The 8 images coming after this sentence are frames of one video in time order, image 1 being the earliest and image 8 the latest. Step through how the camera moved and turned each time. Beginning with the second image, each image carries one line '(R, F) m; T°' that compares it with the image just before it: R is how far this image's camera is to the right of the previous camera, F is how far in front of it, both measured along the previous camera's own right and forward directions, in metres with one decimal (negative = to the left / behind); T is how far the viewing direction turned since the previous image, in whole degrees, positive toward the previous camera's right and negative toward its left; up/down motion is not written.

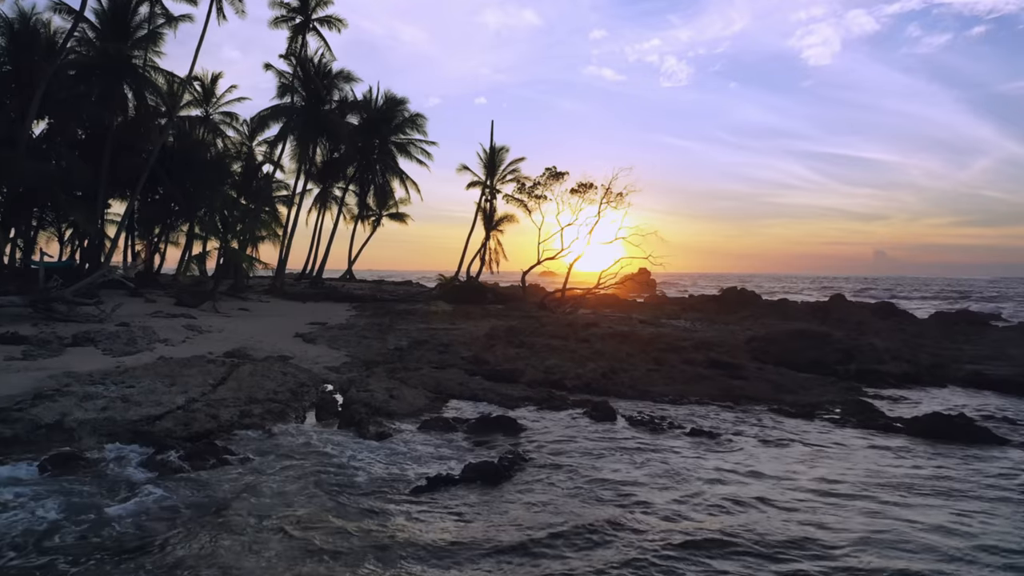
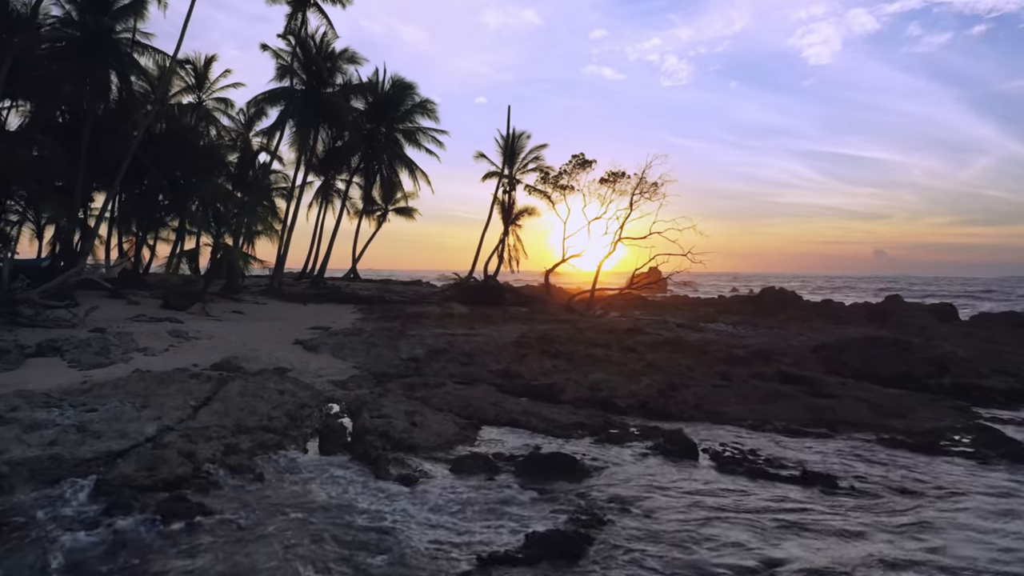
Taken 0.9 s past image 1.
(-0.6, +2.0) m; 0°
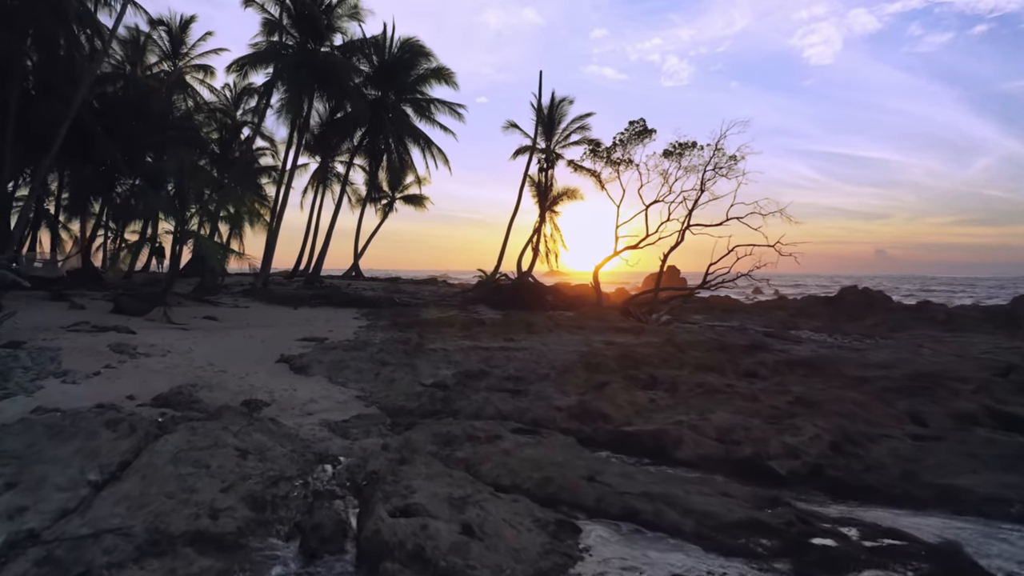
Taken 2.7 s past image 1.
(-0.8, +3.7) m; 0°
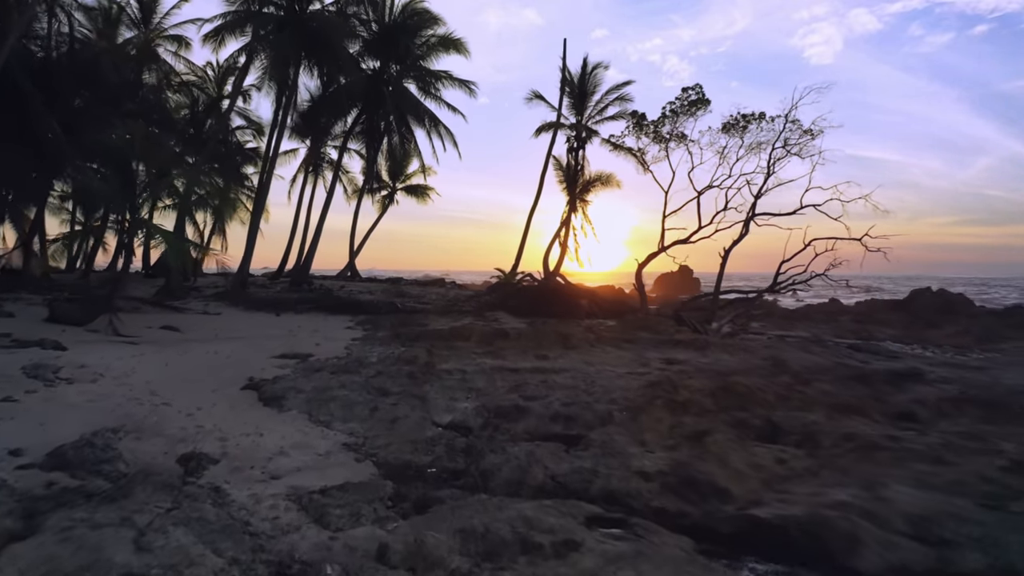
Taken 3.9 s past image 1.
(-0.4, +2.7) m; 0°
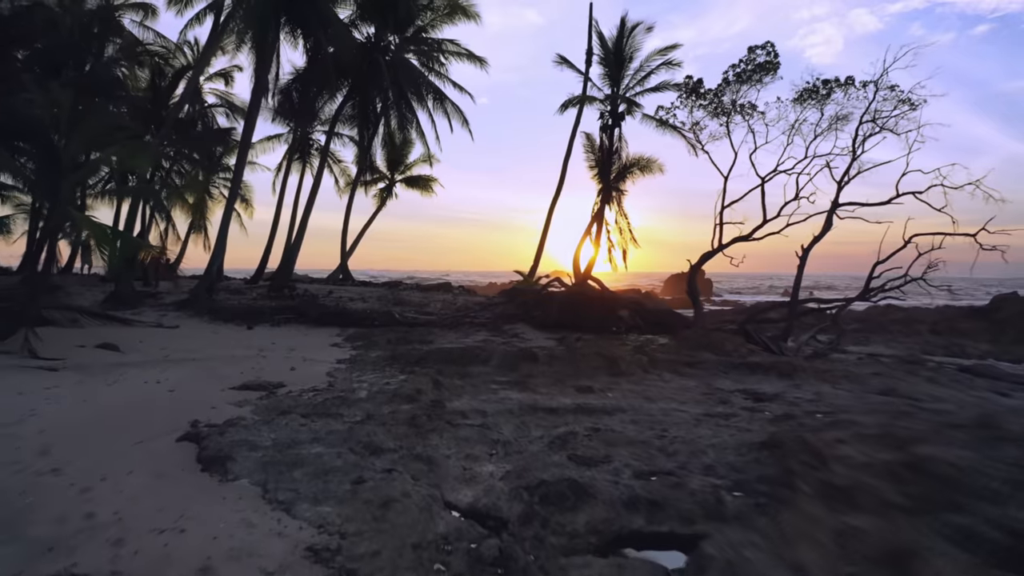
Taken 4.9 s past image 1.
(-0.3, +2.4) m; 0°
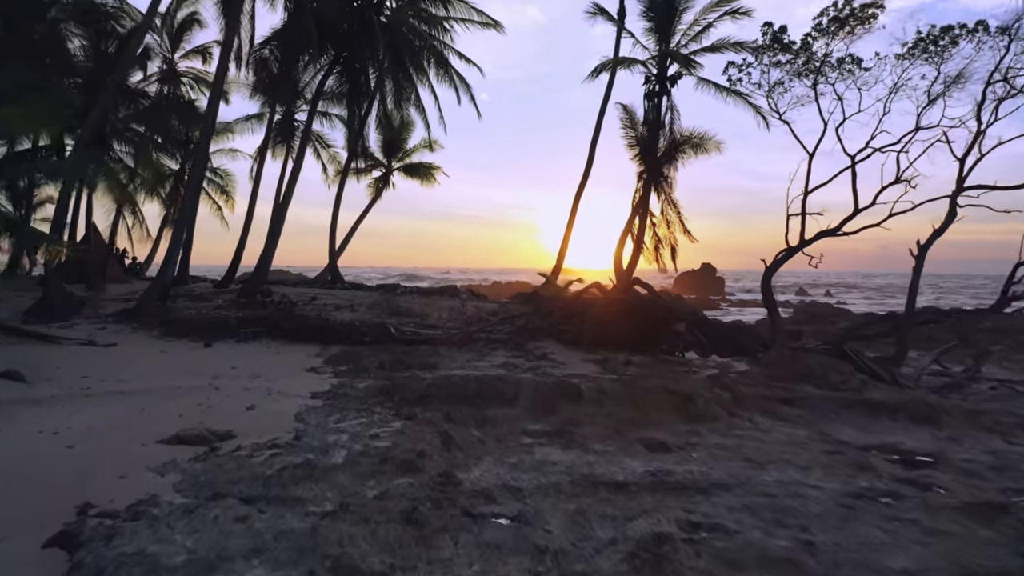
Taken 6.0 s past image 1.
(-0.3, +2.3) m; 0°
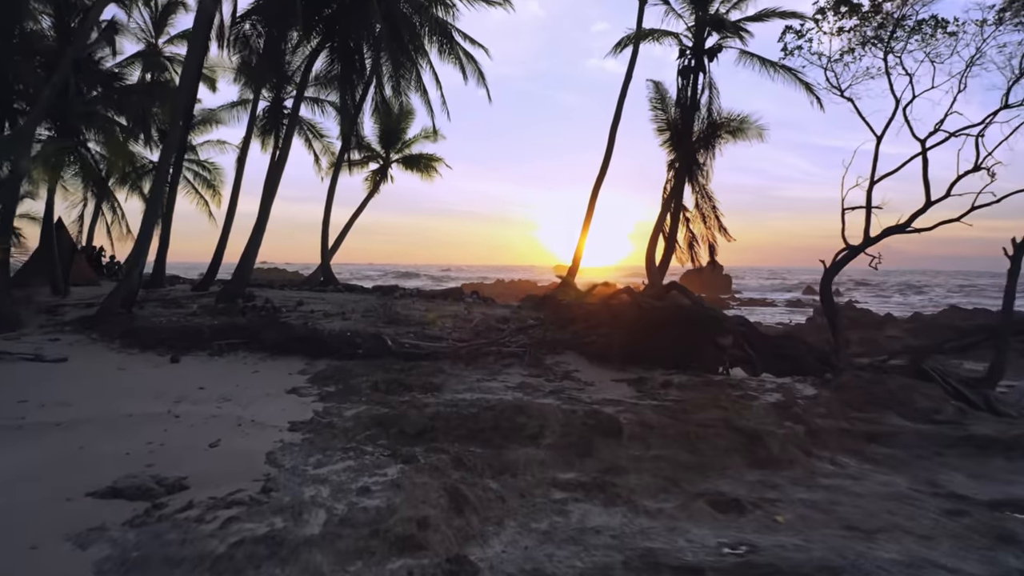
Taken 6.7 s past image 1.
(-0.2, +1.2) m; 0°
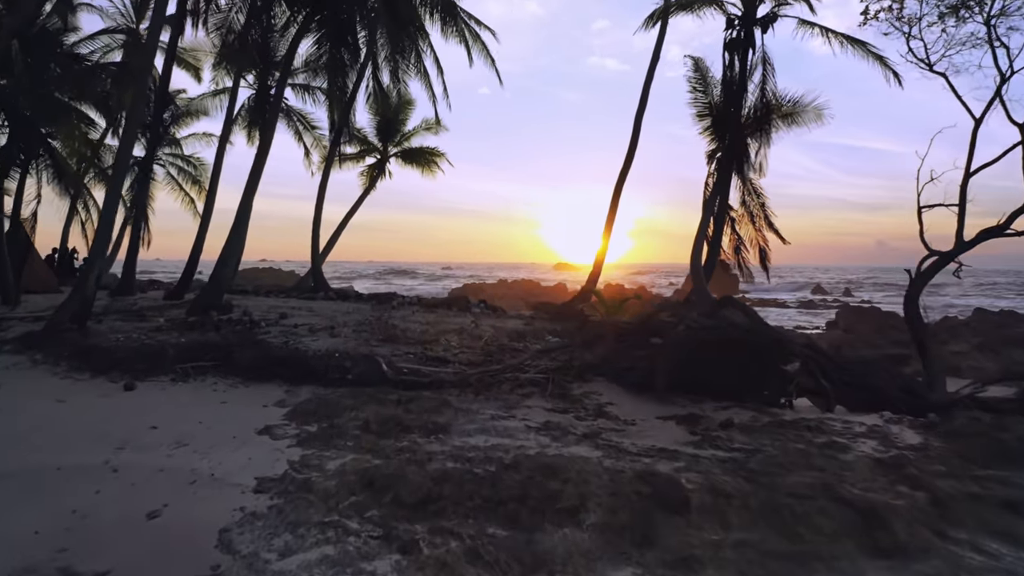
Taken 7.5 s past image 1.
(-0.2, +1.2) m; 0°
